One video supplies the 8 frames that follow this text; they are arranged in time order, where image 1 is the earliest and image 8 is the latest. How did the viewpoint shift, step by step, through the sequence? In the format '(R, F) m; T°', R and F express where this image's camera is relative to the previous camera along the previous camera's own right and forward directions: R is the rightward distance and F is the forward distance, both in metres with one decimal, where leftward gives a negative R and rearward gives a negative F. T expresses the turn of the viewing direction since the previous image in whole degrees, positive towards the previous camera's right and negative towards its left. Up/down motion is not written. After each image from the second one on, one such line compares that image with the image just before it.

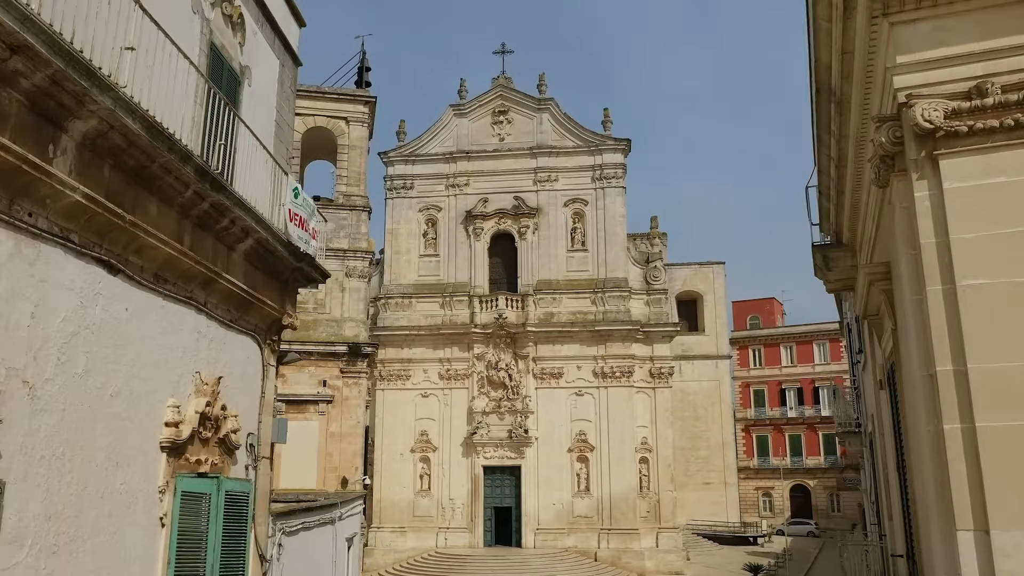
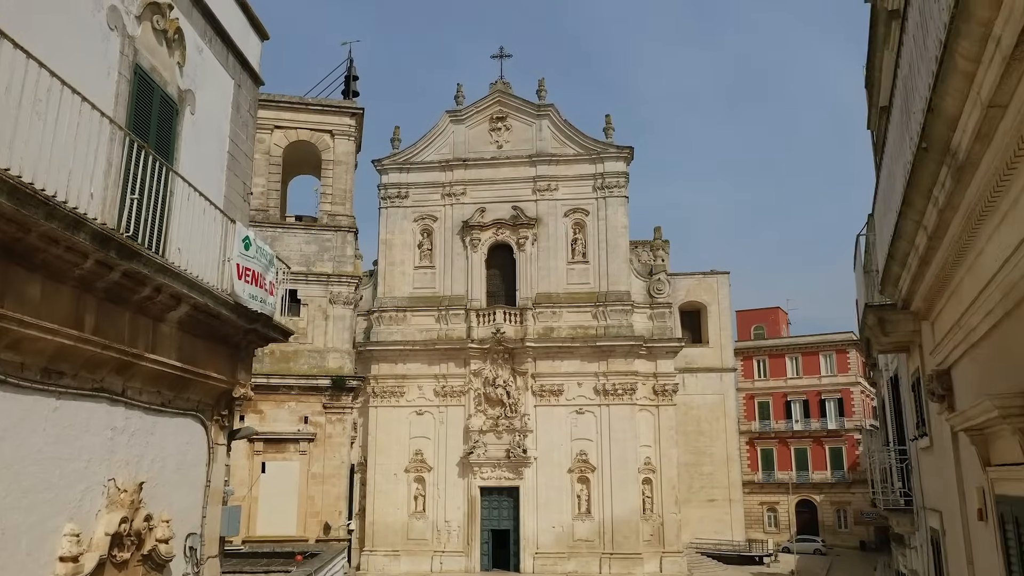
(0.0, +1.0) m; 0°
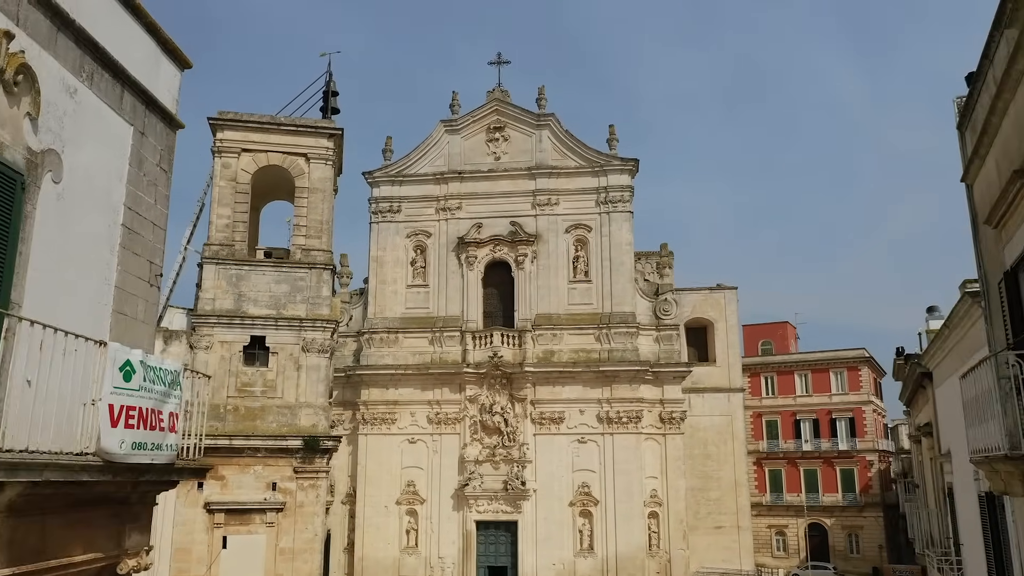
(0.0, +1.5) m; 0°
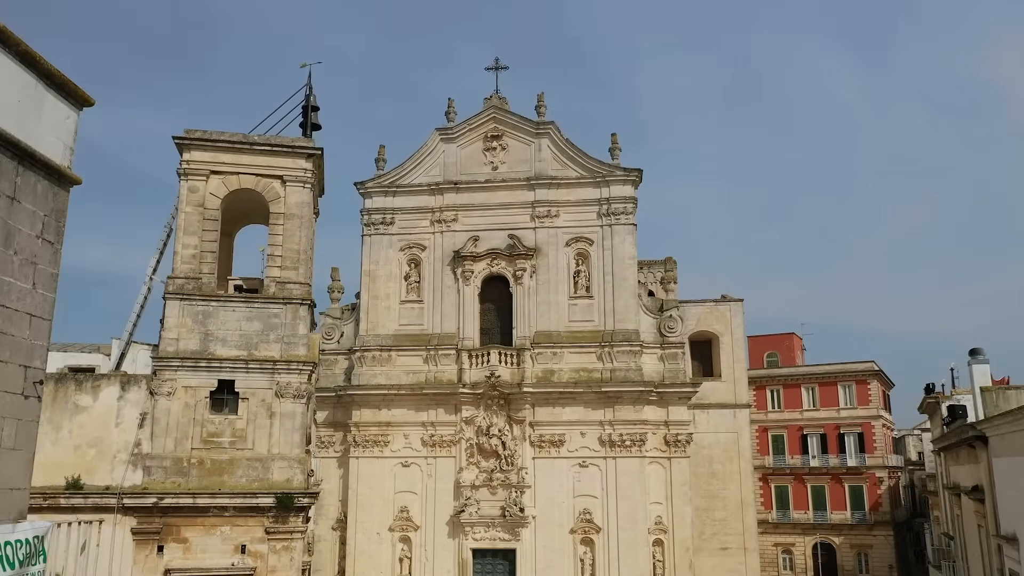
(0.0, +1.1) m; 0°
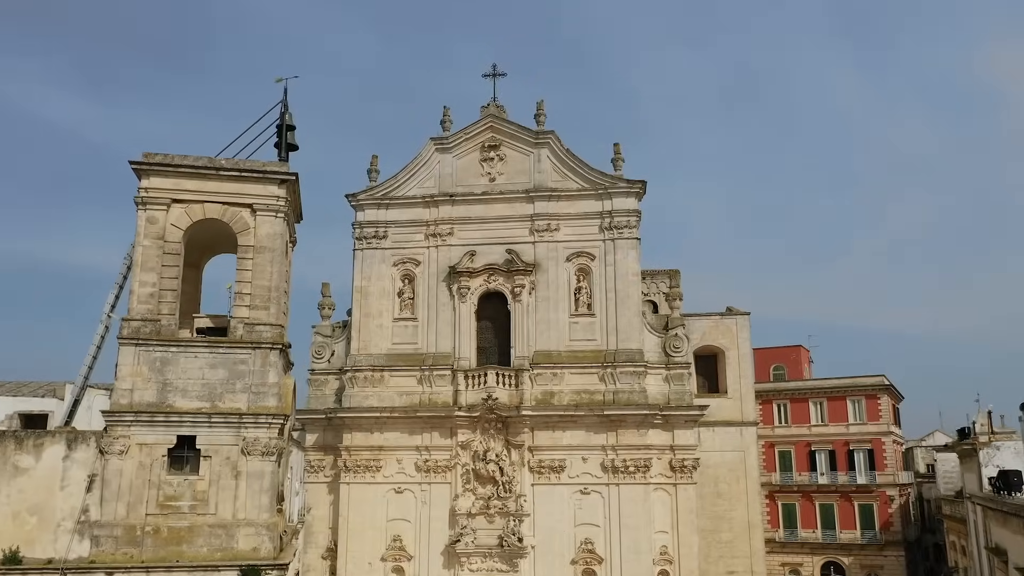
(+0.1, +1.1) m; 0°
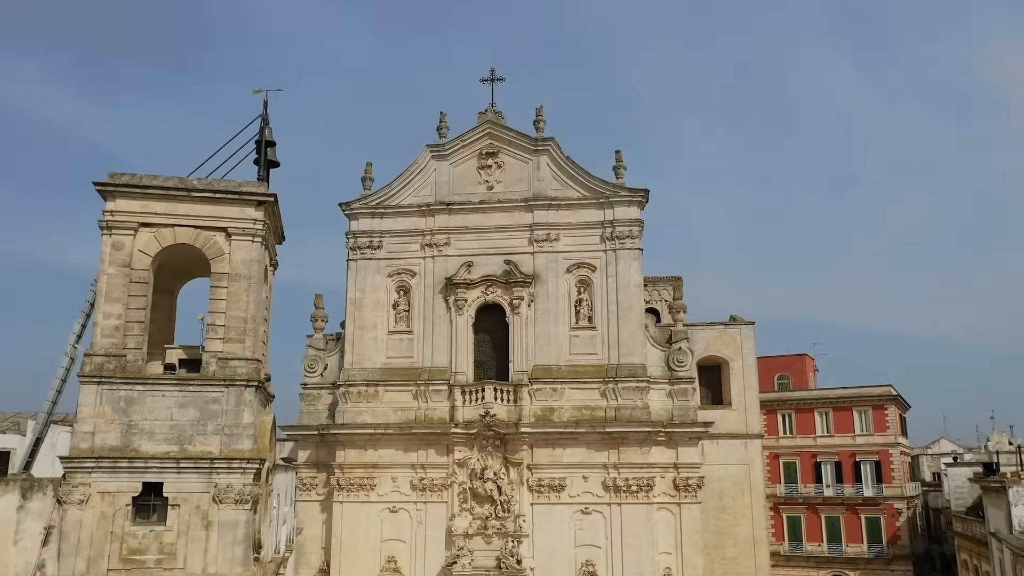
(0.0, +0.7) m; 0°
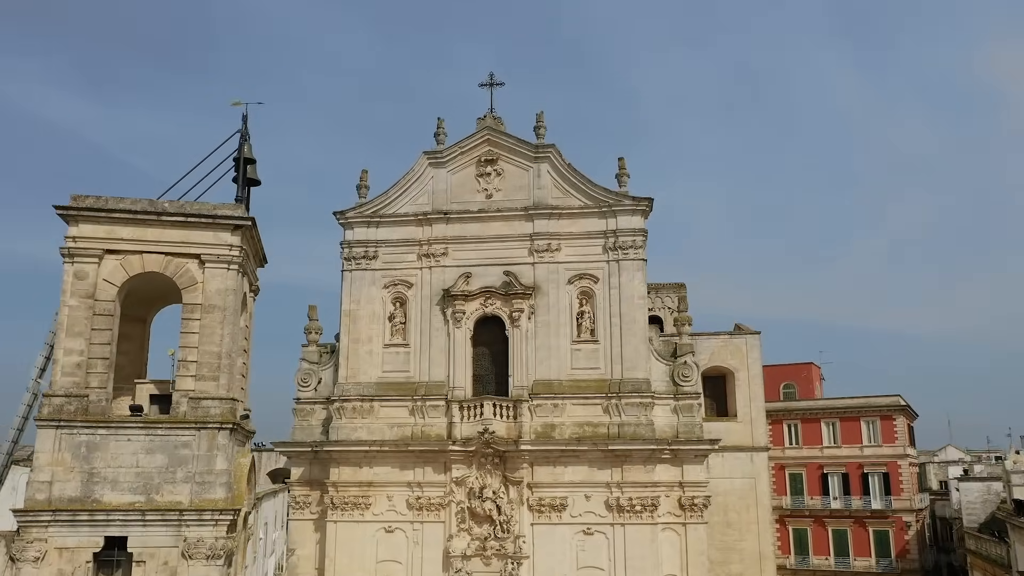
(0.0, +0.7) m; 0°
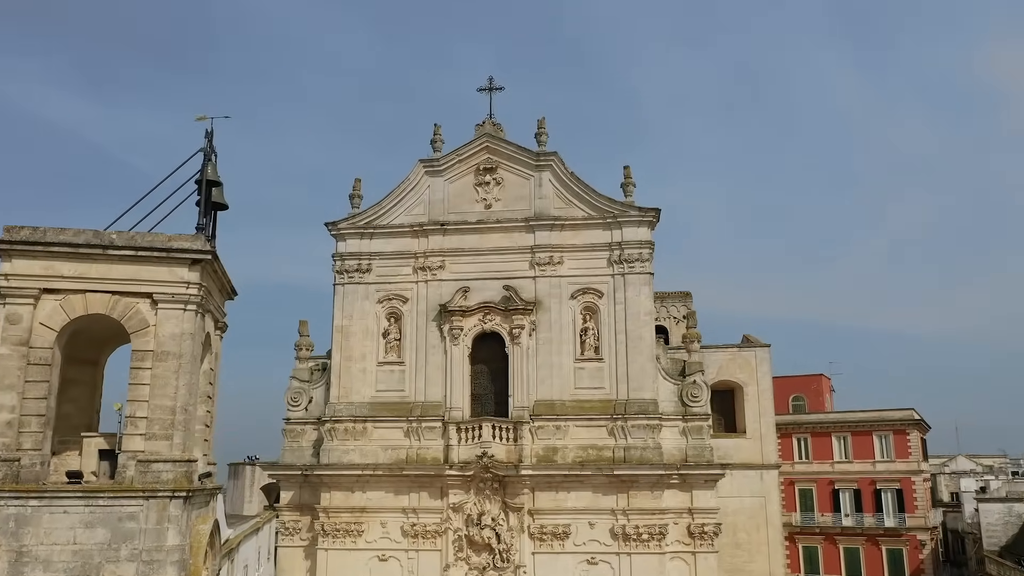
(0.0, +1.1) m; 0°
